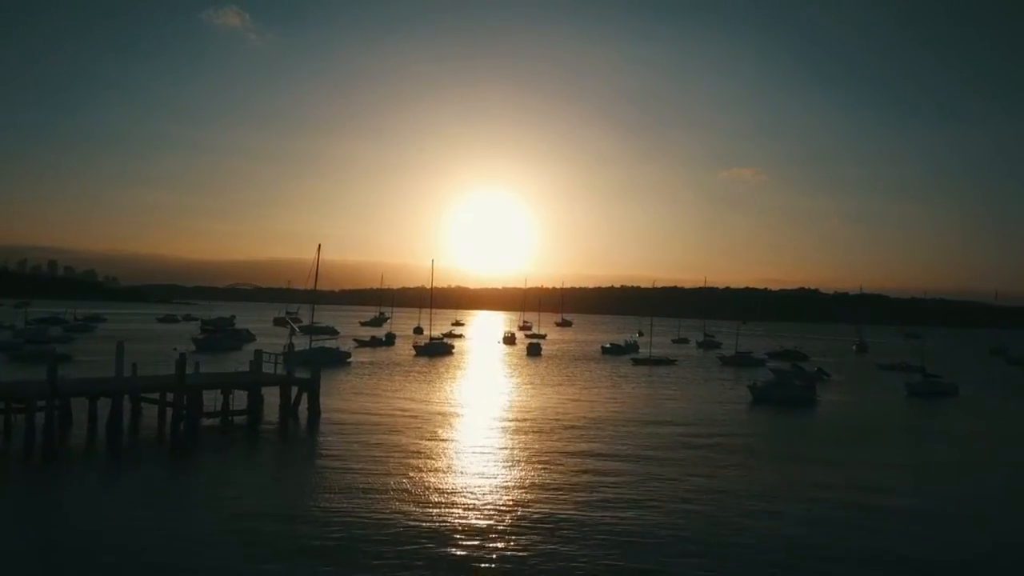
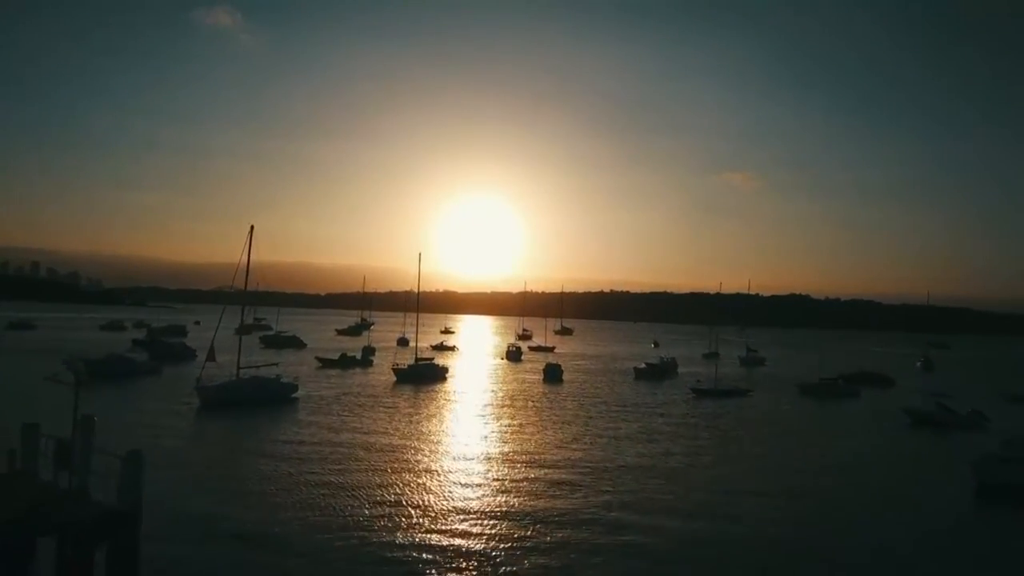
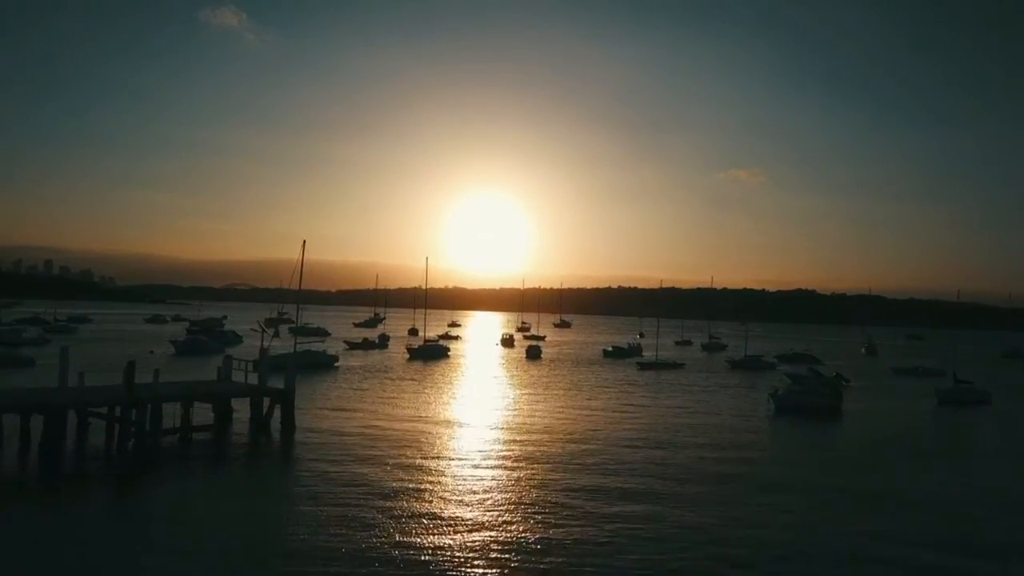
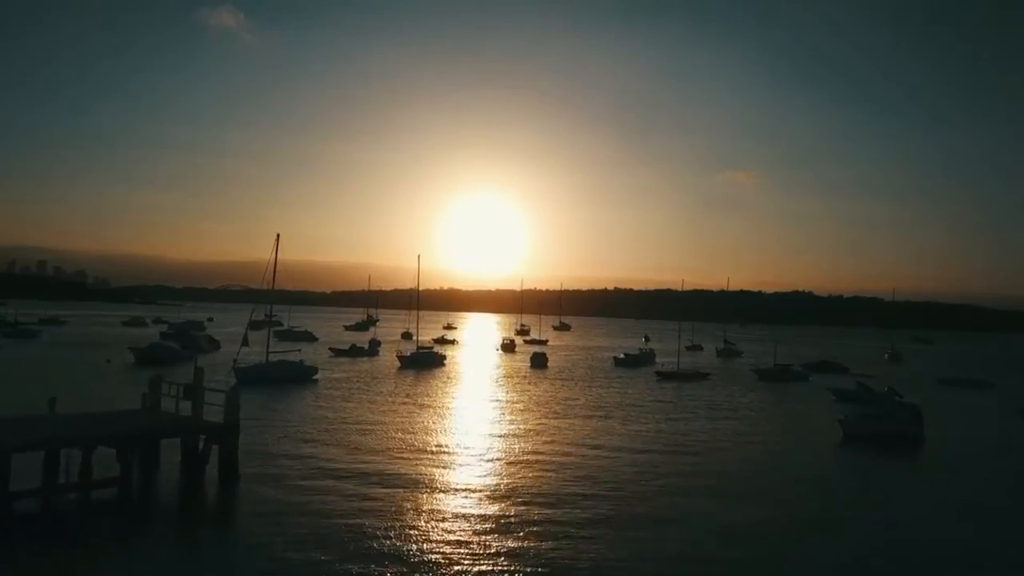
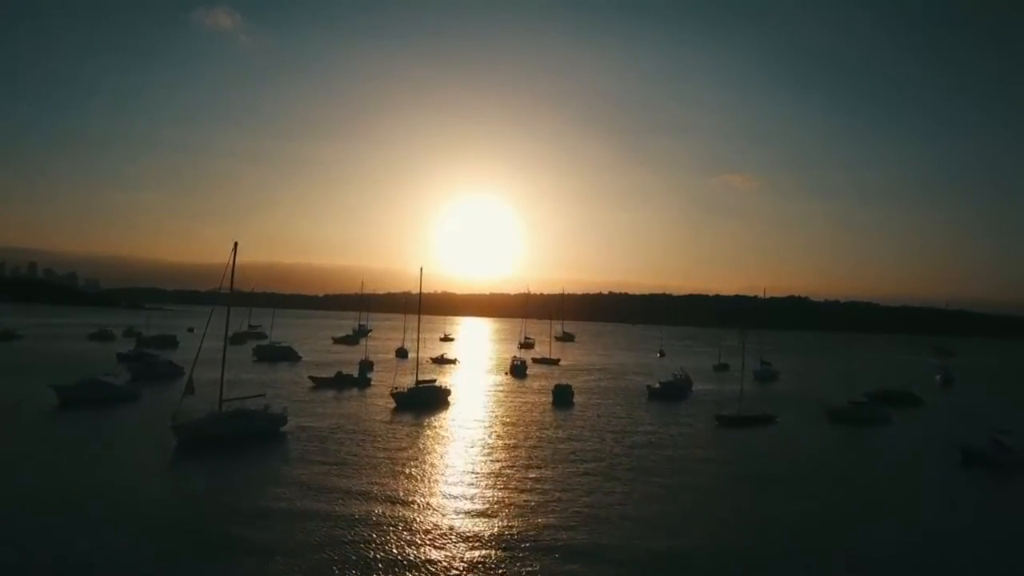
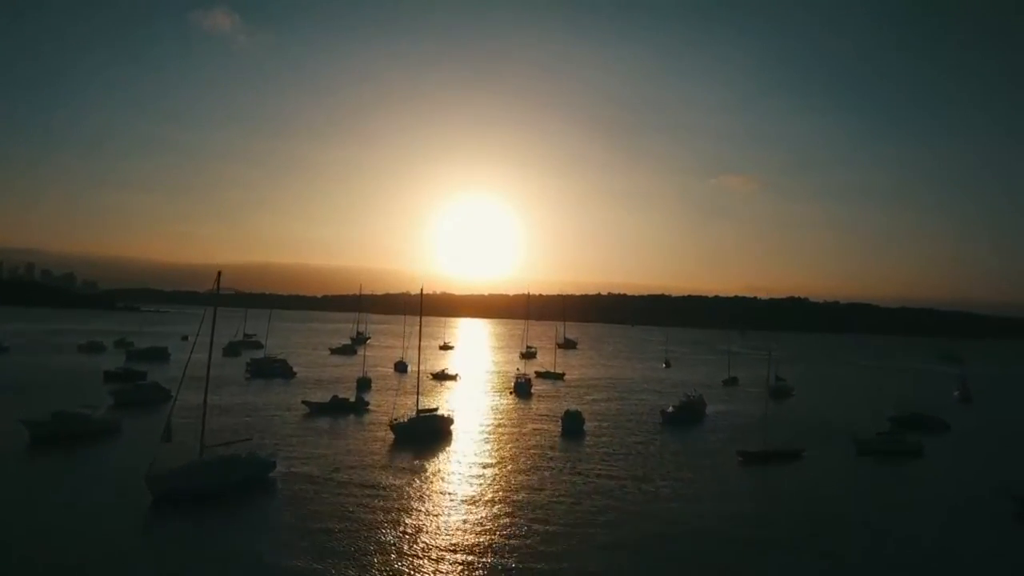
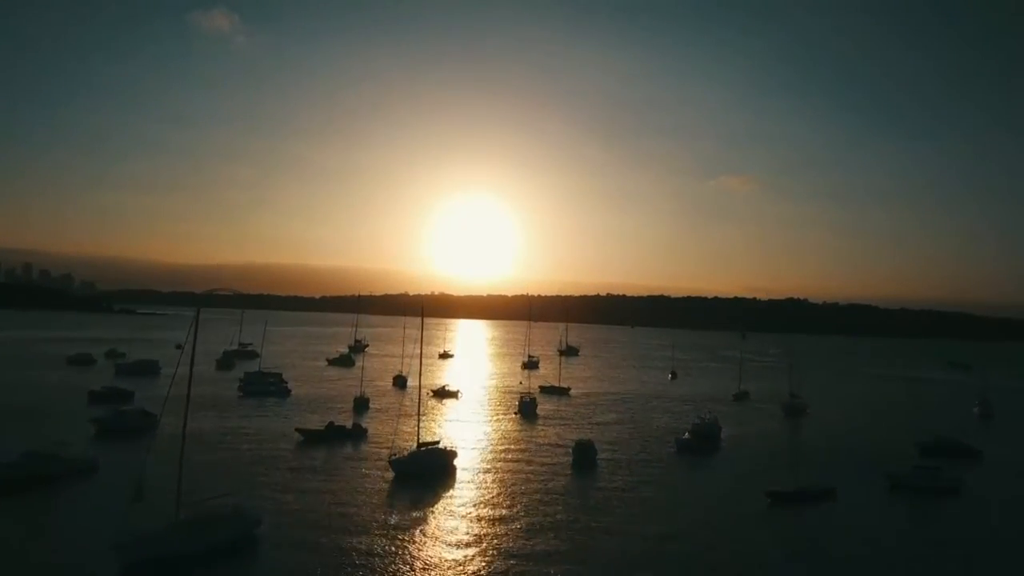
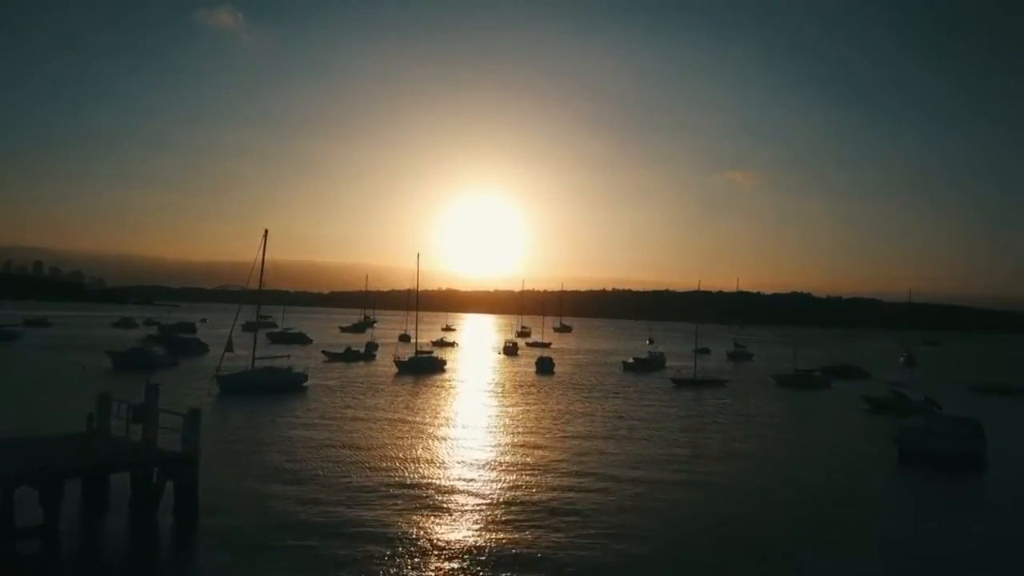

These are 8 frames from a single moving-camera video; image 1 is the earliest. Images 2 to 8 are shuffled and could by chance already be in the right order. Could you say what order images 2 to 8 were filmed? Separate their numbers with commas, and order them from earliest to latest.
3, 4, 8, 2, 5, 6, 7
